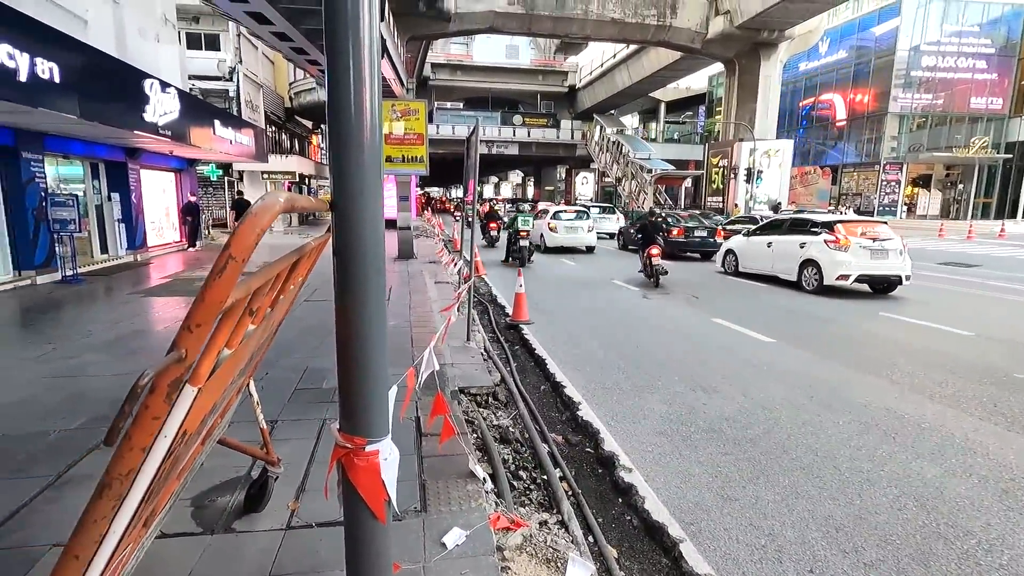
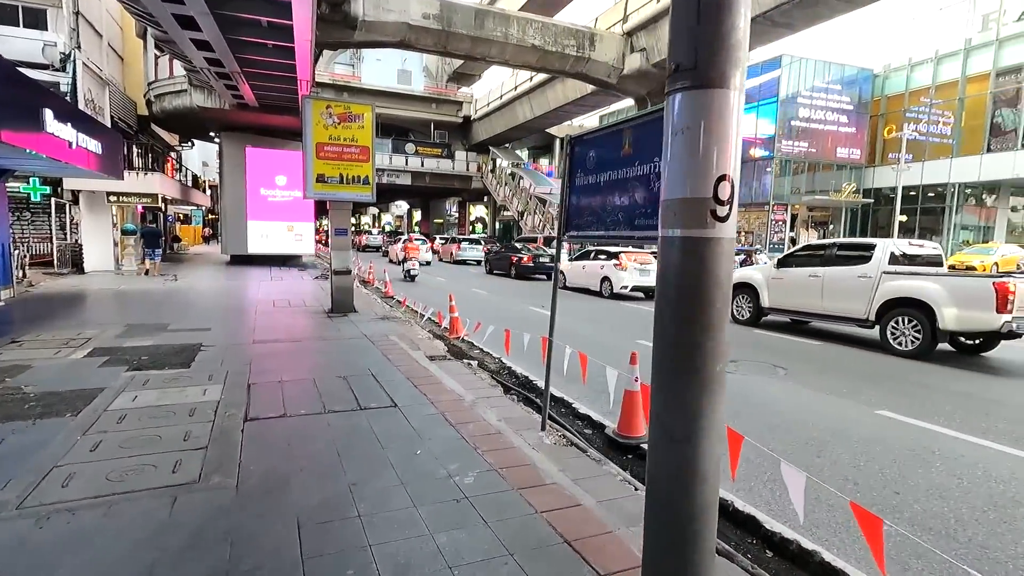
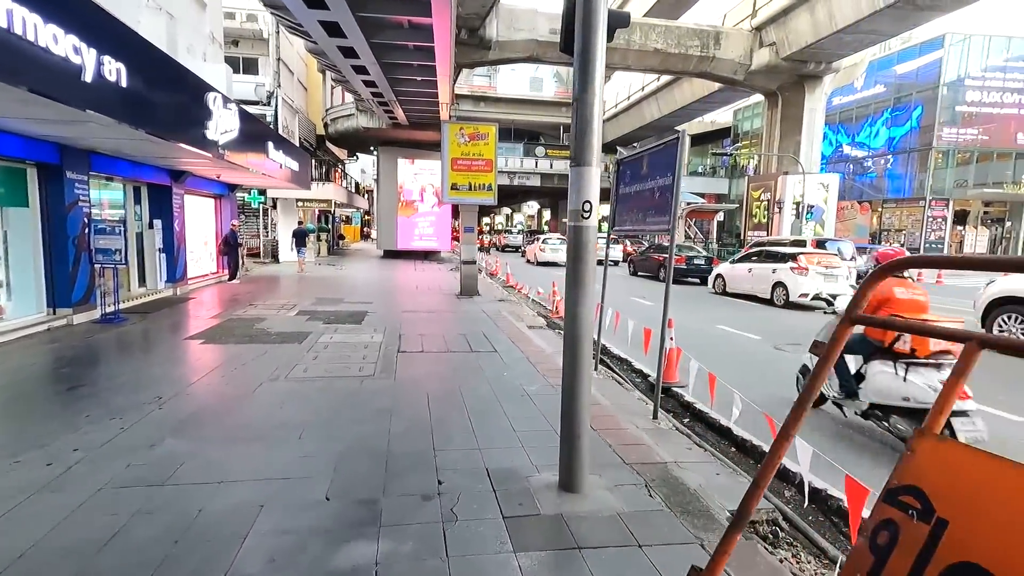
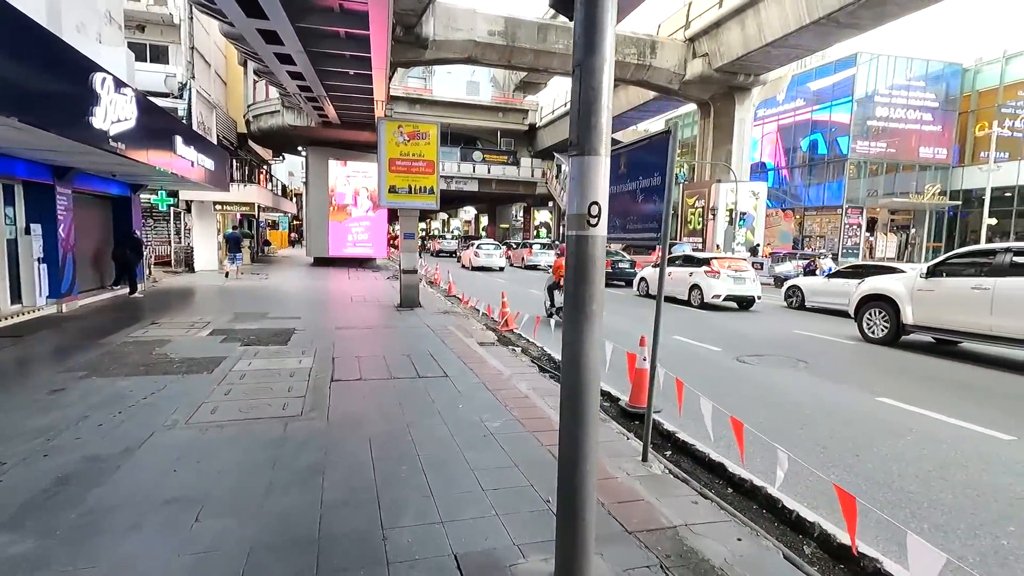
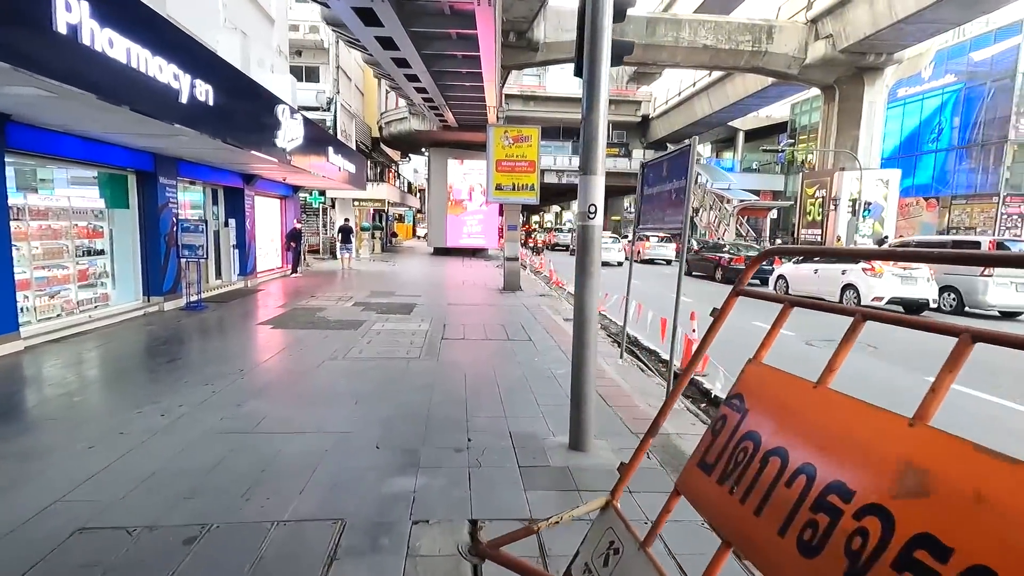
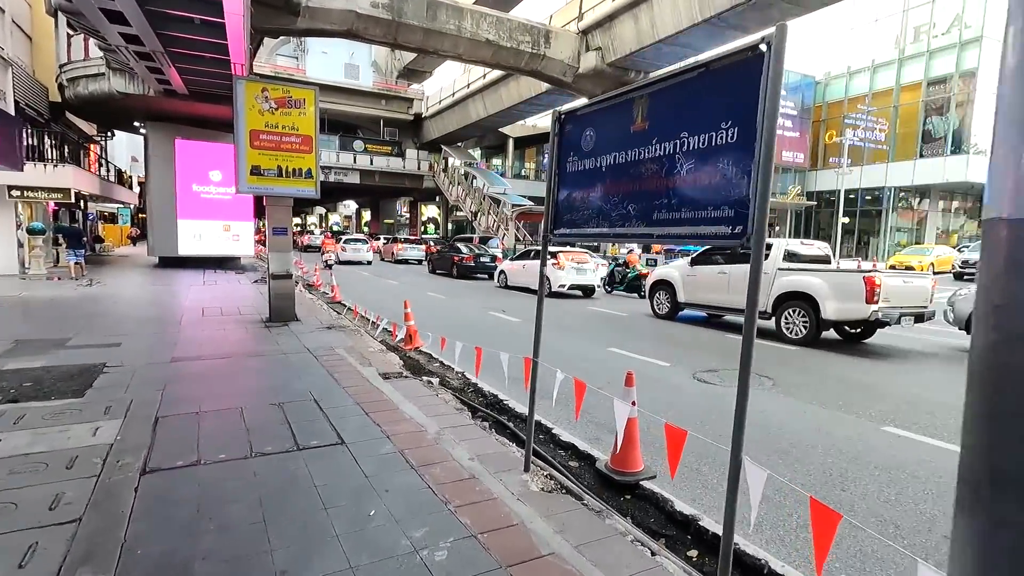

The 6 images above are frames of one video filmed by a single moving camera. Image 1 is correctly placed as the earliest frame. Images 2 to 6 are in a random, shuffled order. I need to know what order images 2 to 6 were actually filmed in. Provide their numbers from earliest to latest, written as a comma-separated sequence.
5, 3, 4, 2, 6
